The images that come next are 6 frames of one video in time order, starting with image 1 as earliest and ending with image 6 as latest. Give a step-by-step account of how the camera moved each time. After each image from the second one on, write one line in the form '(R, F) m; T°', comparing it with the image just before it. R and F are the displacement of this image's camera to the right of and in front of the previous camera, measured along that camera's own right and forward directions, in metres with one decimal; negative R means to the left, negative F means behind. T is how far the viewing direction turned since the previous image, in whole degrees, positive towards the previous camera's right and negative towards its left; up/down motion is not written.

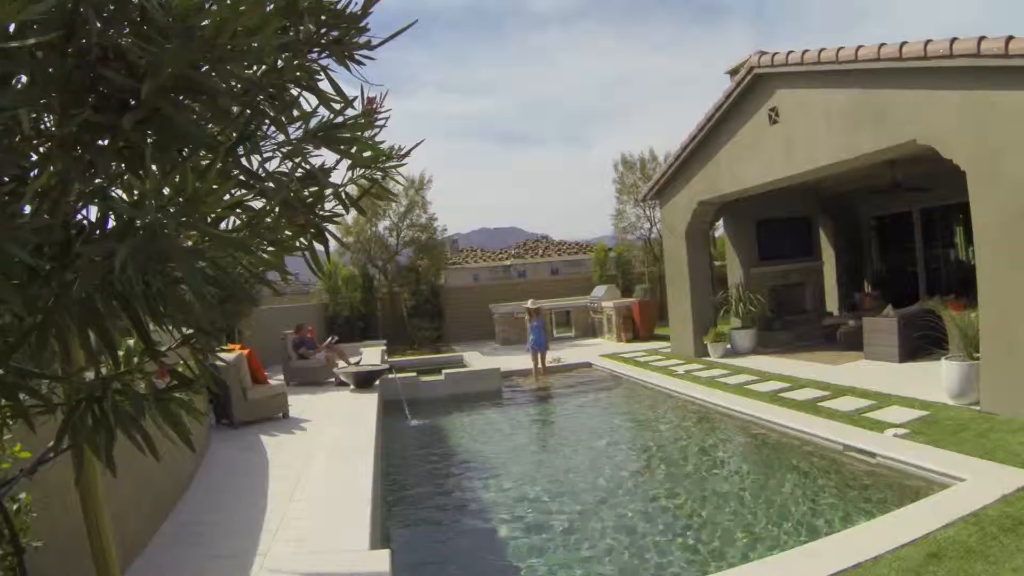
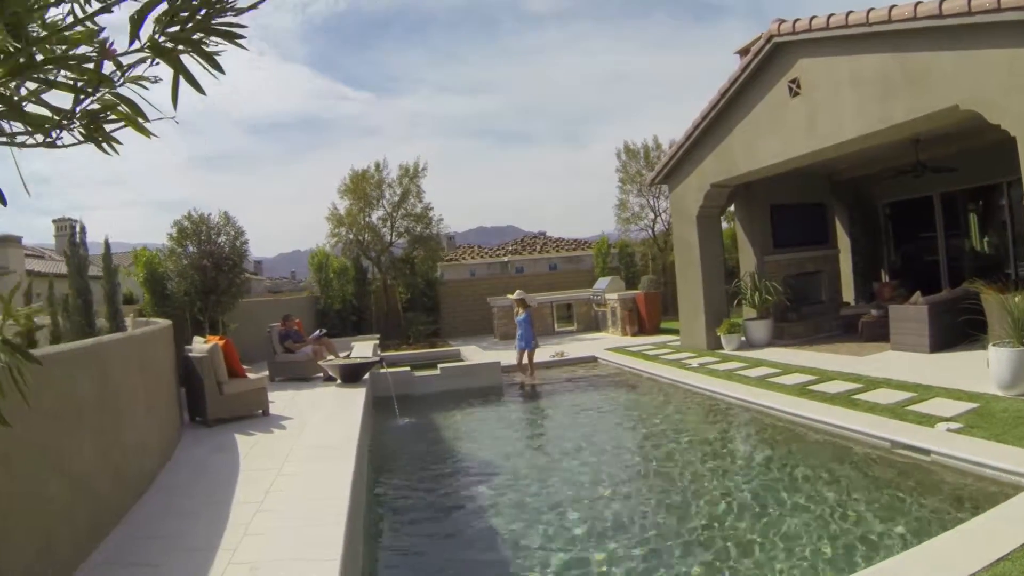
(-0.1, +0.8) m; 0°
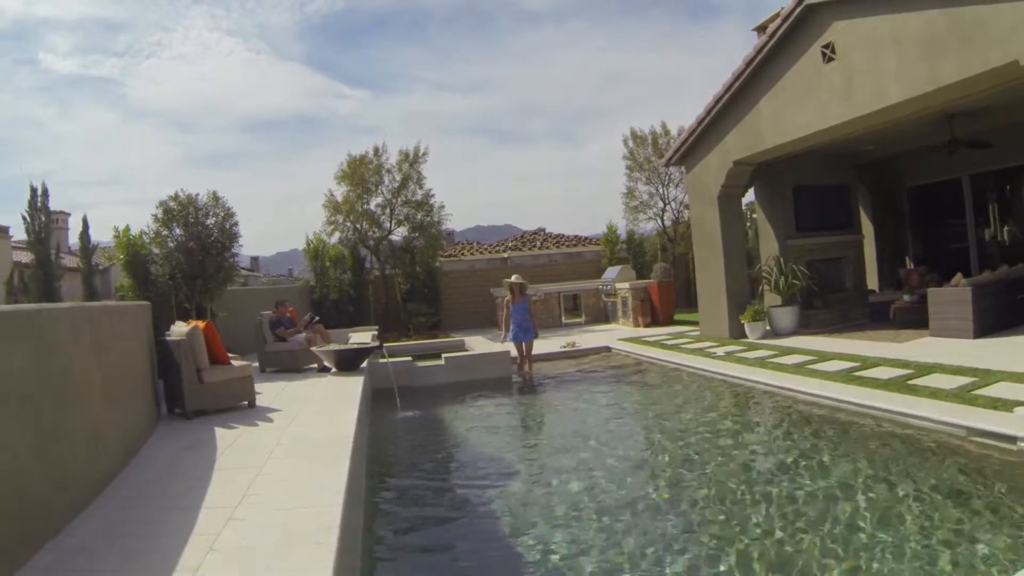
(-0.2, +0.8) m; 0°
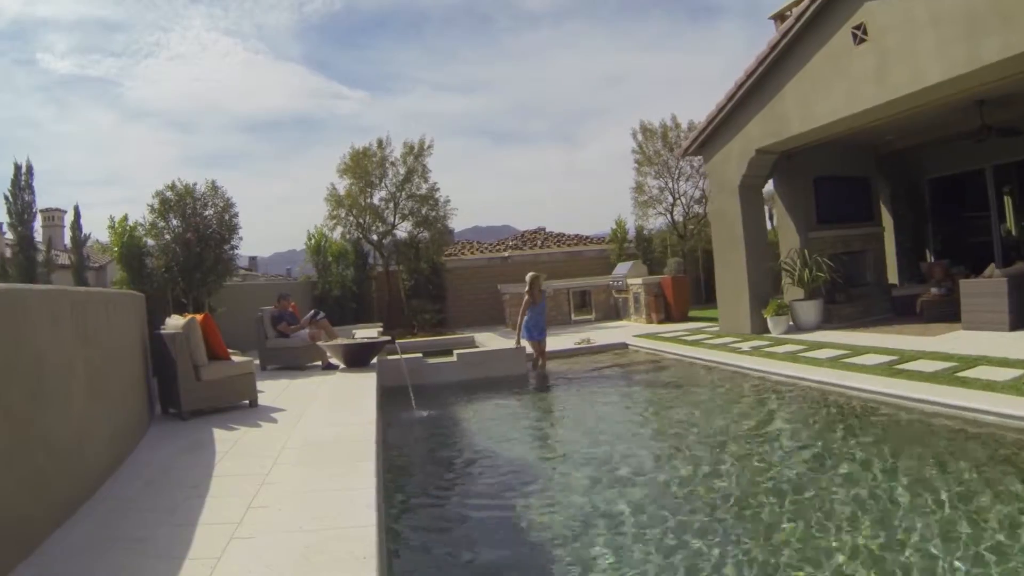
(-0.2, +0.5) m; 0°
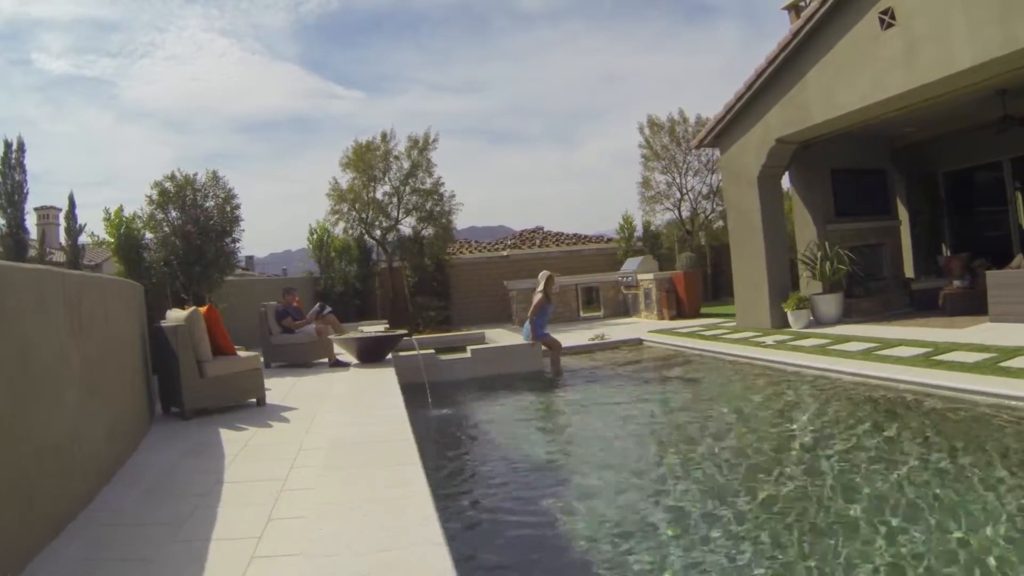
(-0.2, +0.4) m; 0°
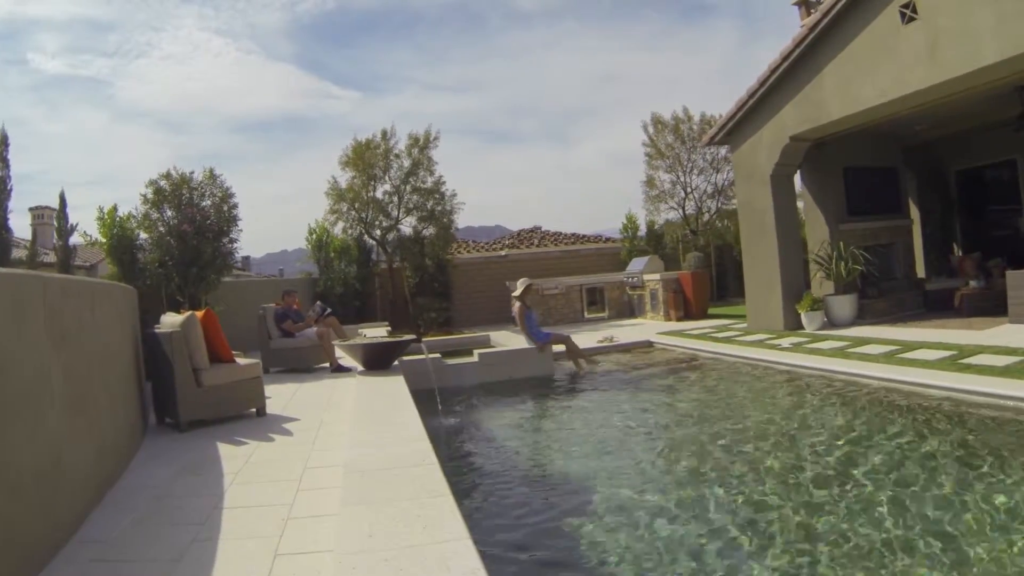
(-0.1, +0.3) m; 0°
